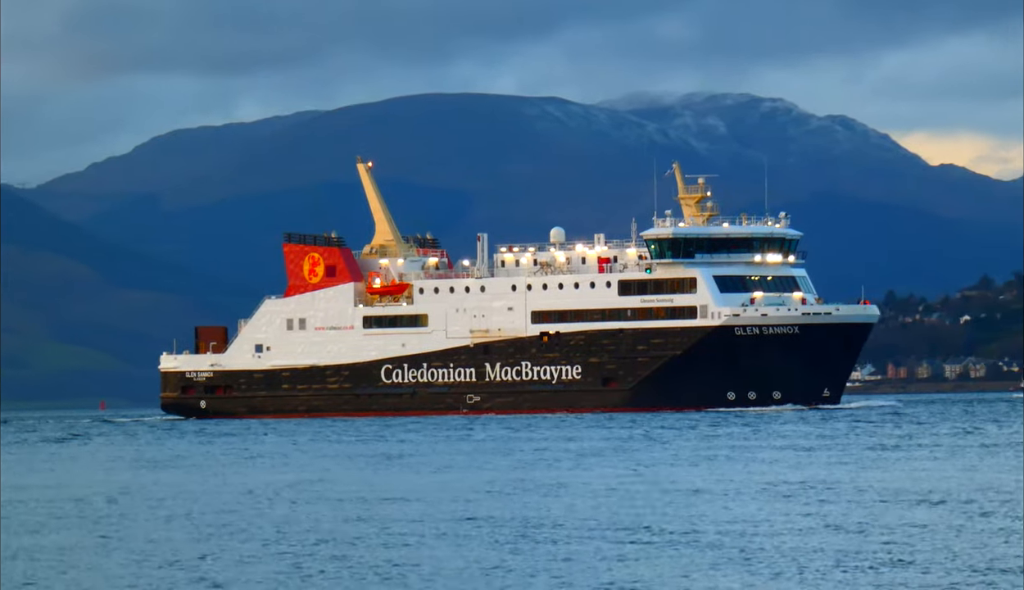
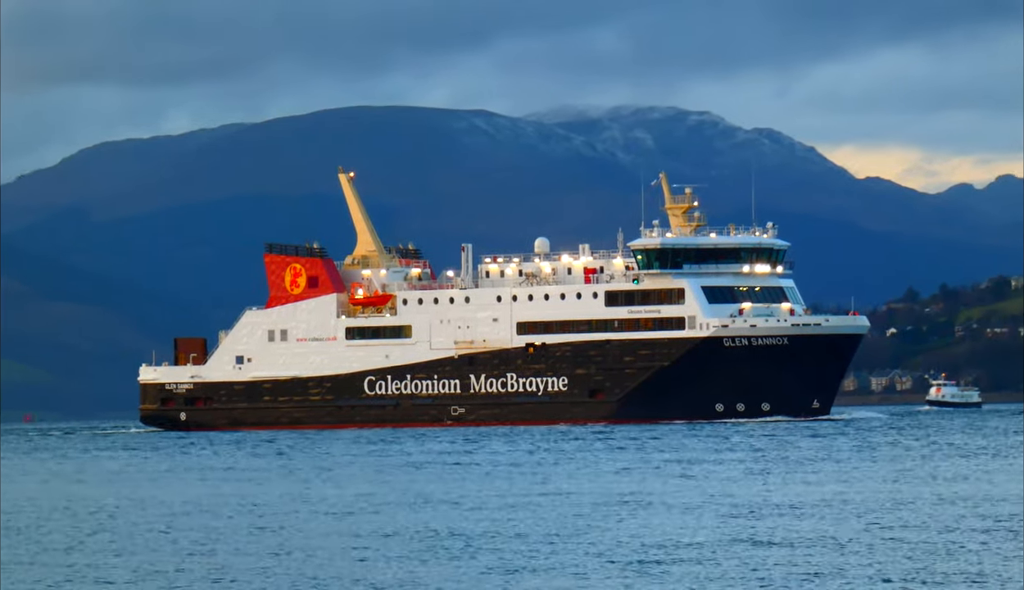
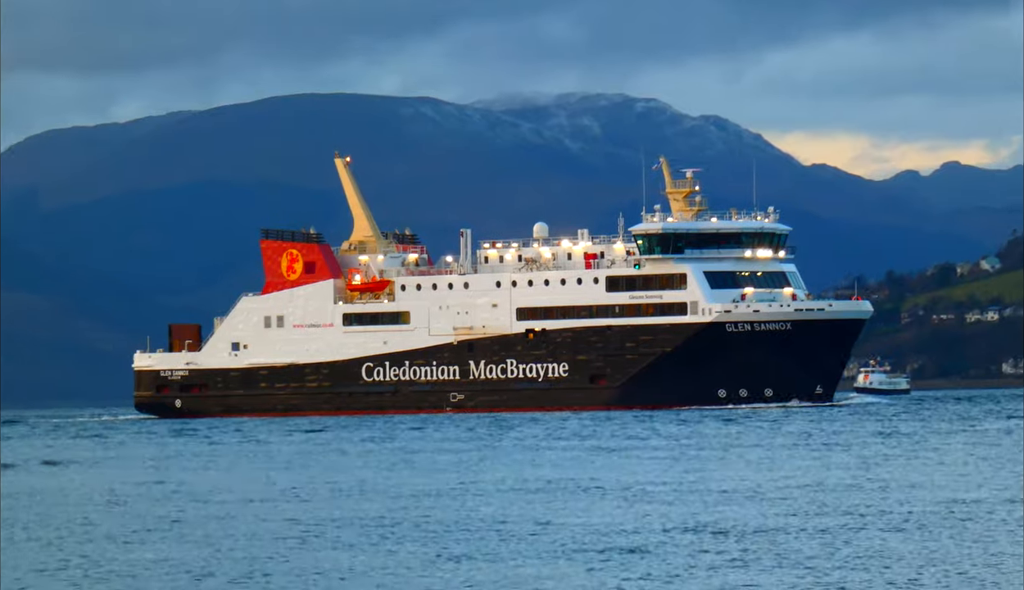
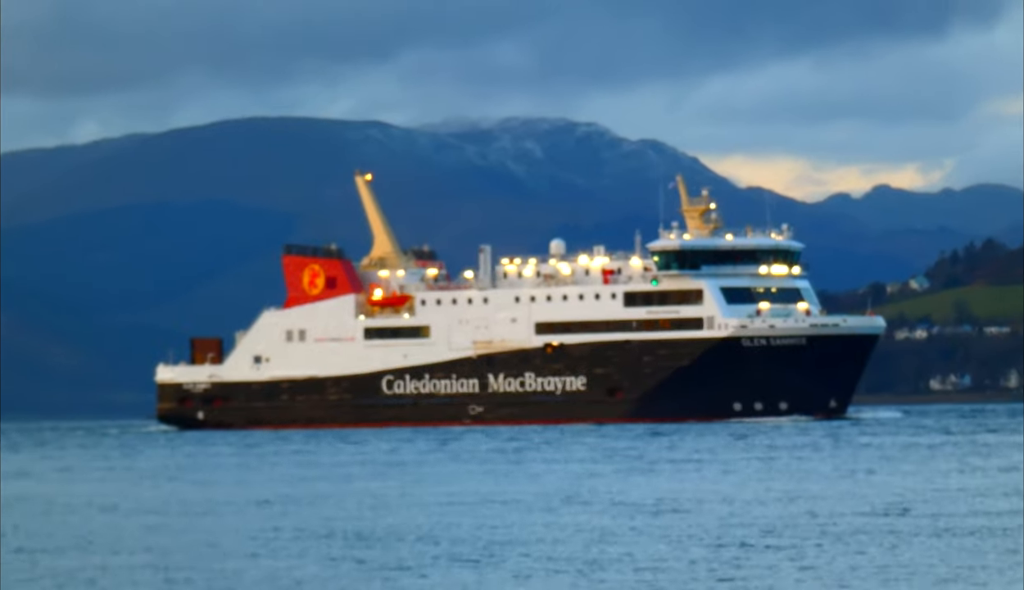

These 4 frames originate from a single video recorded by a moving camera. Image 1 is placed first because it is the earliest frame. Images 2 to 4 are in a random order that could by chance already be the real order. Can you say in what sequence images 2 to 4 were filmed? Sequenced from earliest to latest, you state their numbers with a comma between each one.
2, 3, 4
